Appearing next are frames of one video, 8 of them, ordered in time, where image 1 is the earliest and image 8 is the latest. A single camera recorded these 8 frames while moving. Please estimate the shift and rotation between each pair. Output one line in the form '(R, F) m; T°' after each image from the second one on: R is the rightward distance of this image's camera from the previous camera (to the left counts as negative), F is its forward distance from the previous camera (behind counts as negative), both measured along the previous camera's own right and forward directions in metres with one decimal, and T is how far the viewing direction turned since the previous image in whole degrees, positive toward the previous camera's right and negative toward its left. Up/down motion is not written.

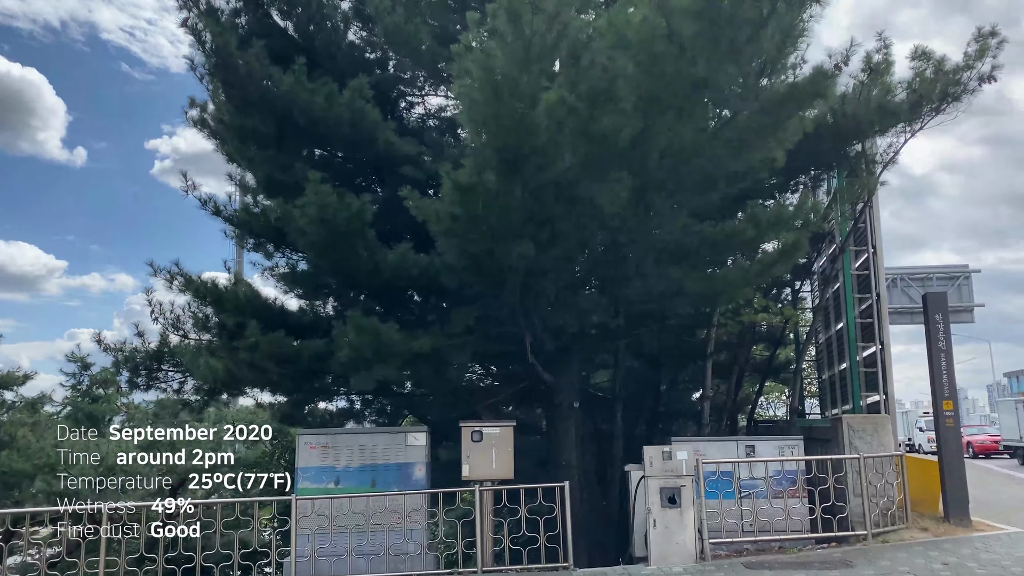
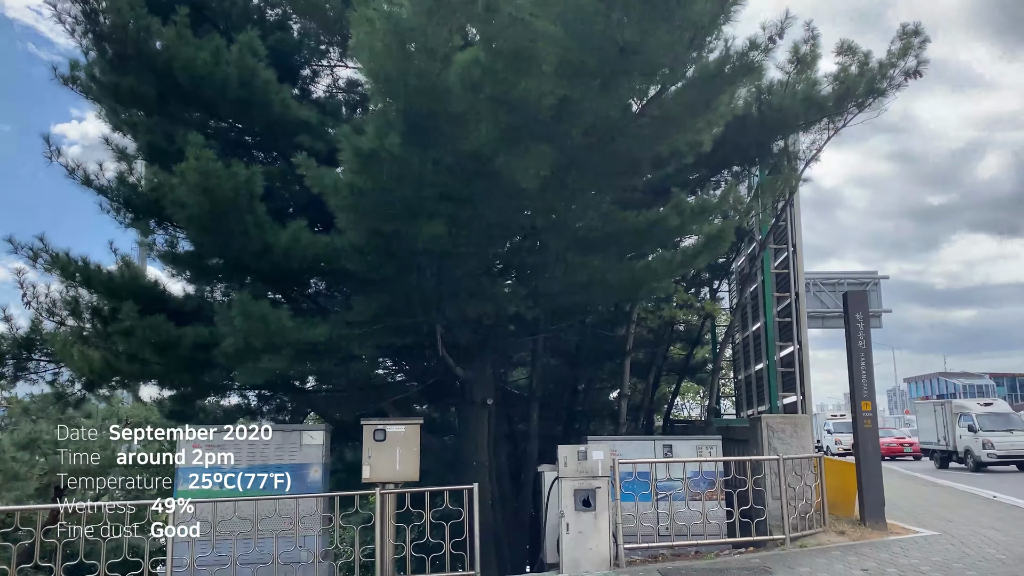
(+0.1, +0.7) m; +5°
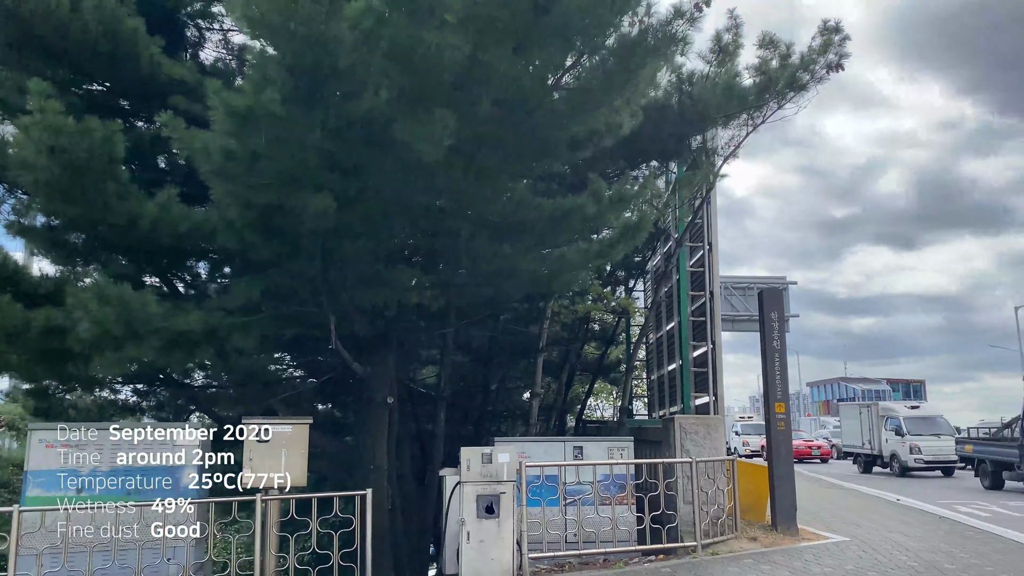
(+0.2, +0.7) m; +6°
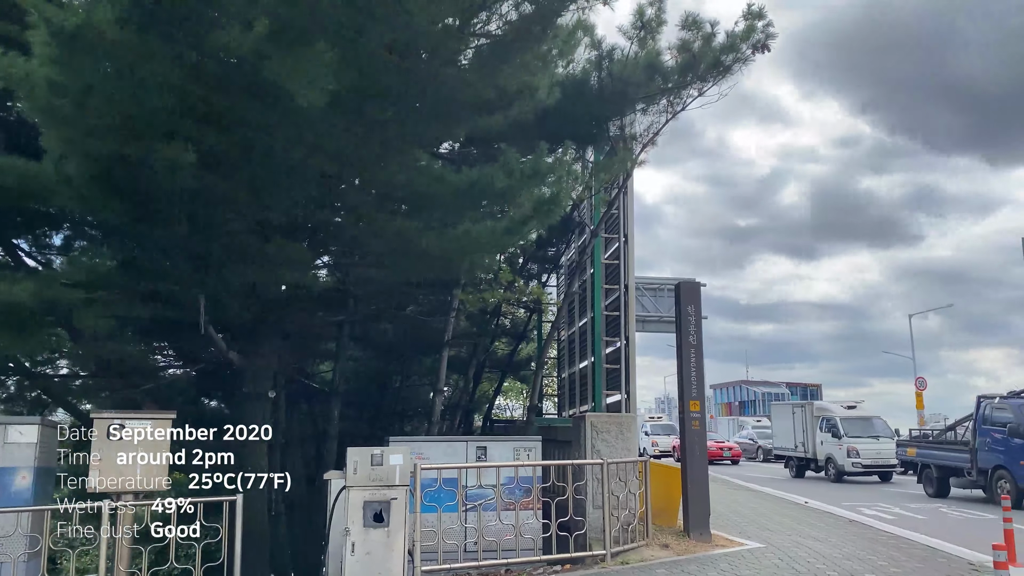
(+0.1, +0.8) m; +6°
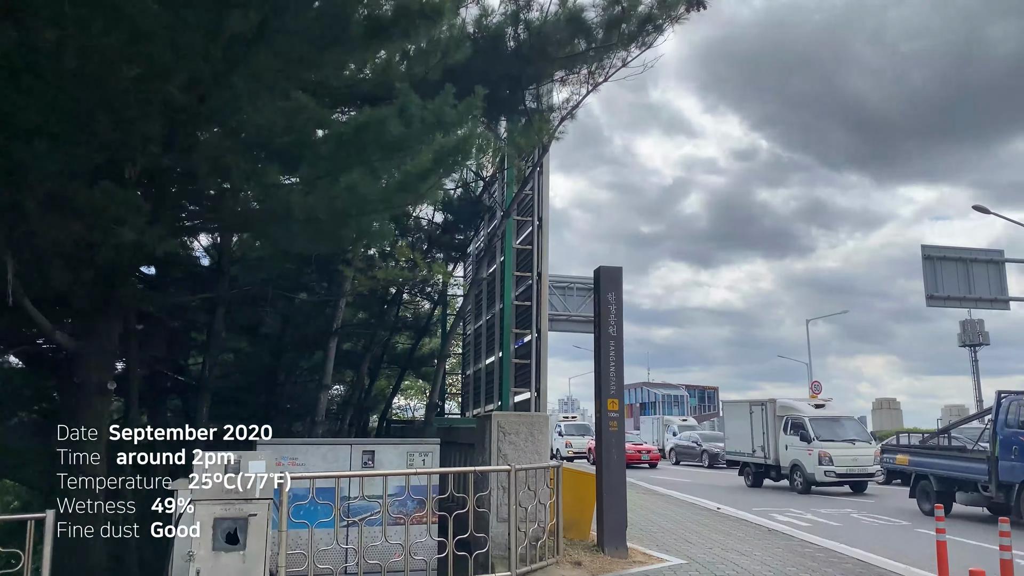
(+0.1, +1.2) m; +6°
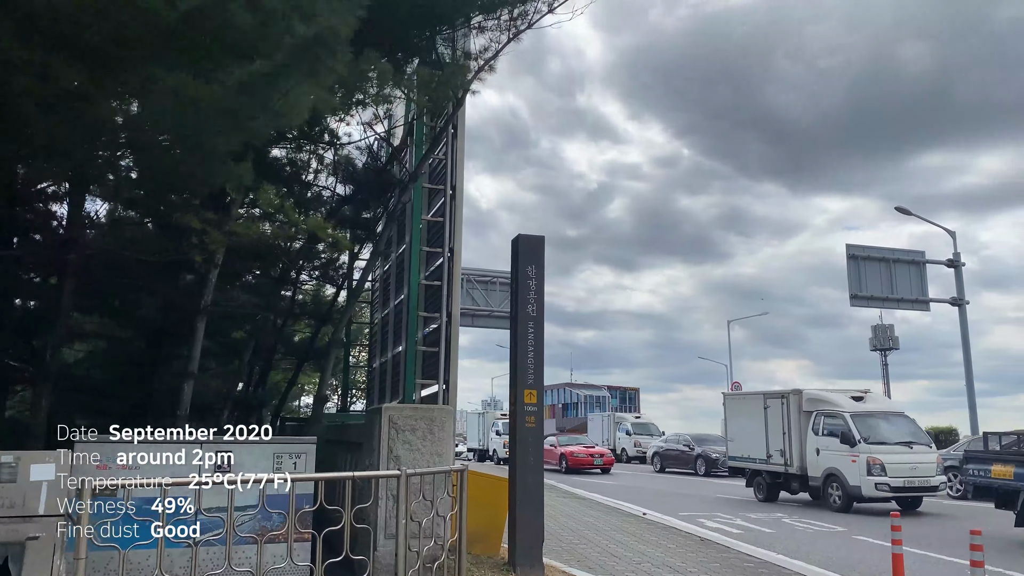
(+0.2, +1.4) m; +5°
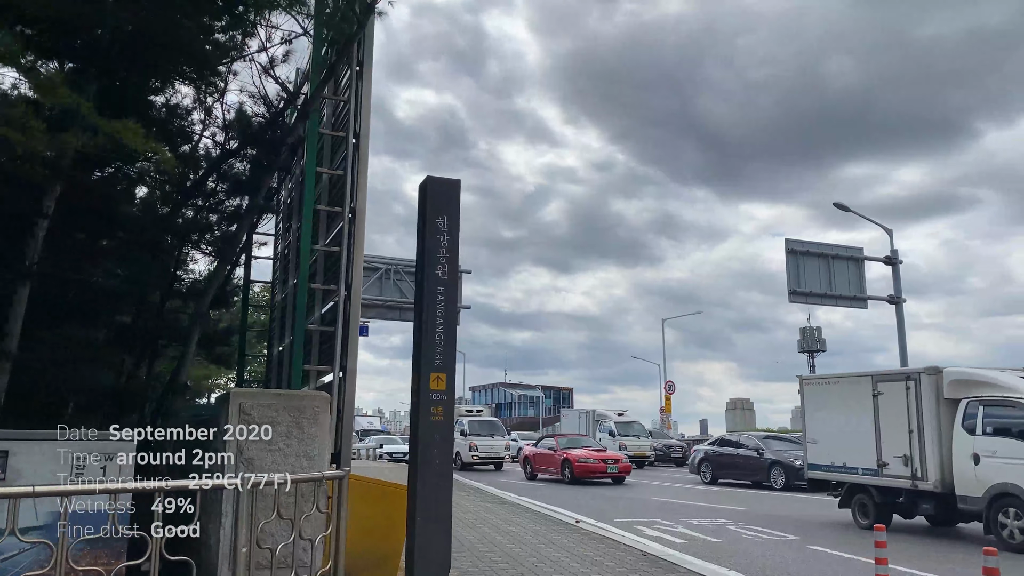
(+0.2, +1.6) m; +5°
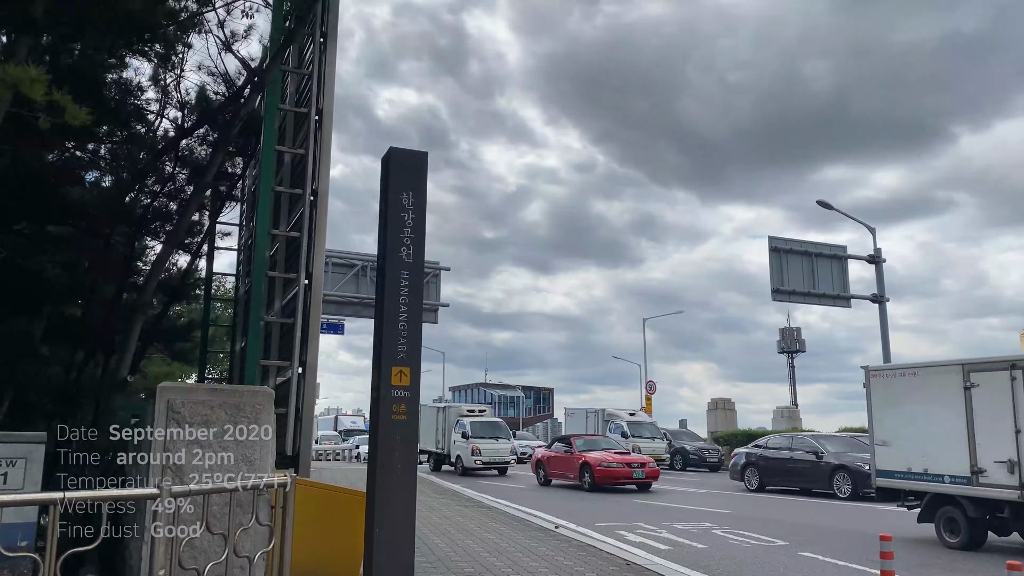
(+0.1, +0.6) m; +1°
